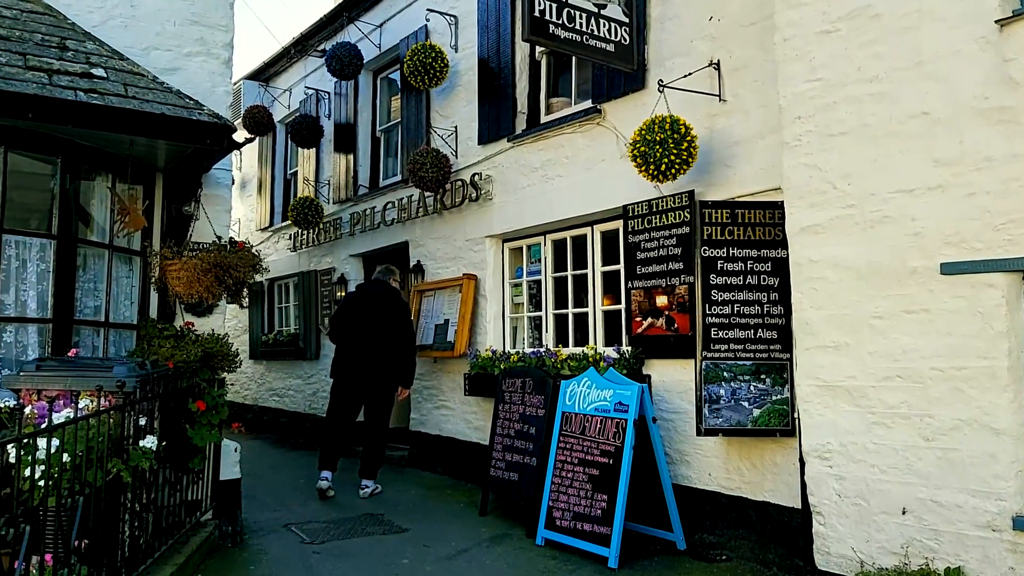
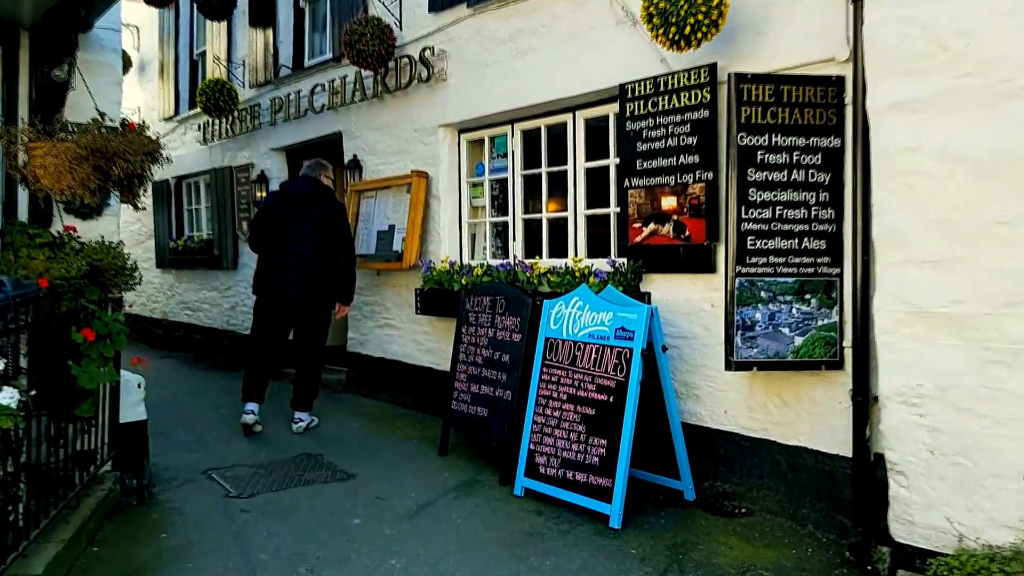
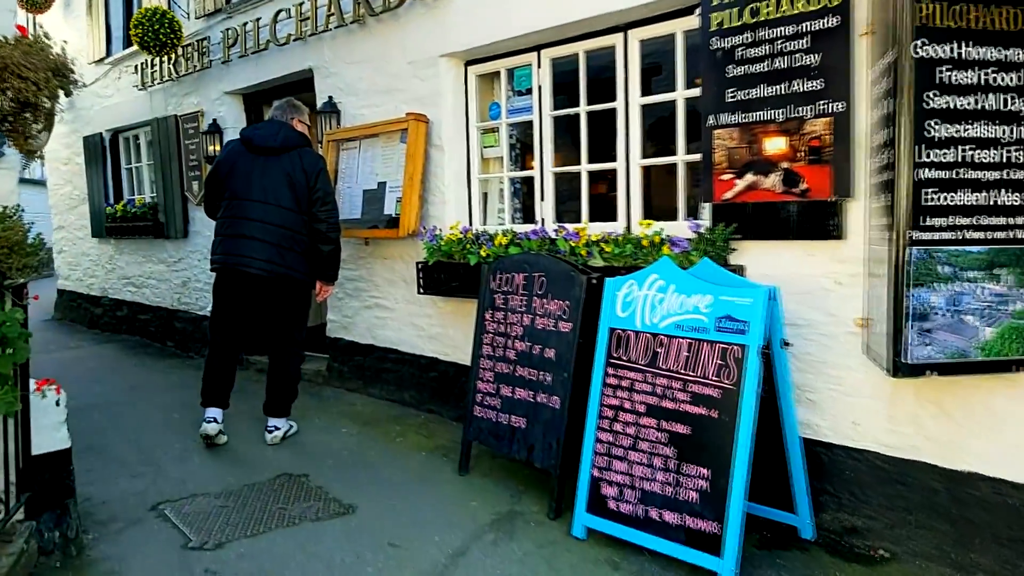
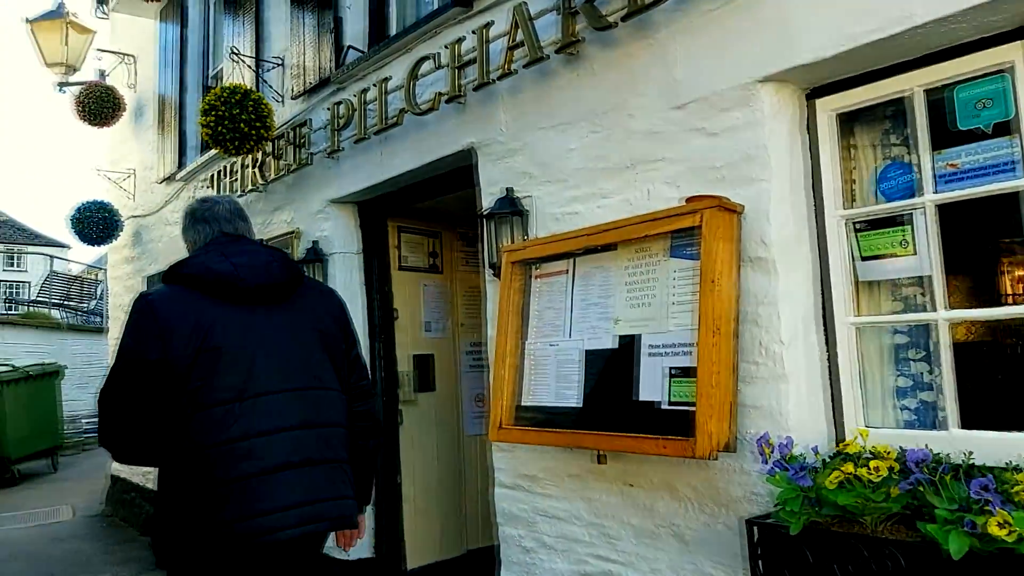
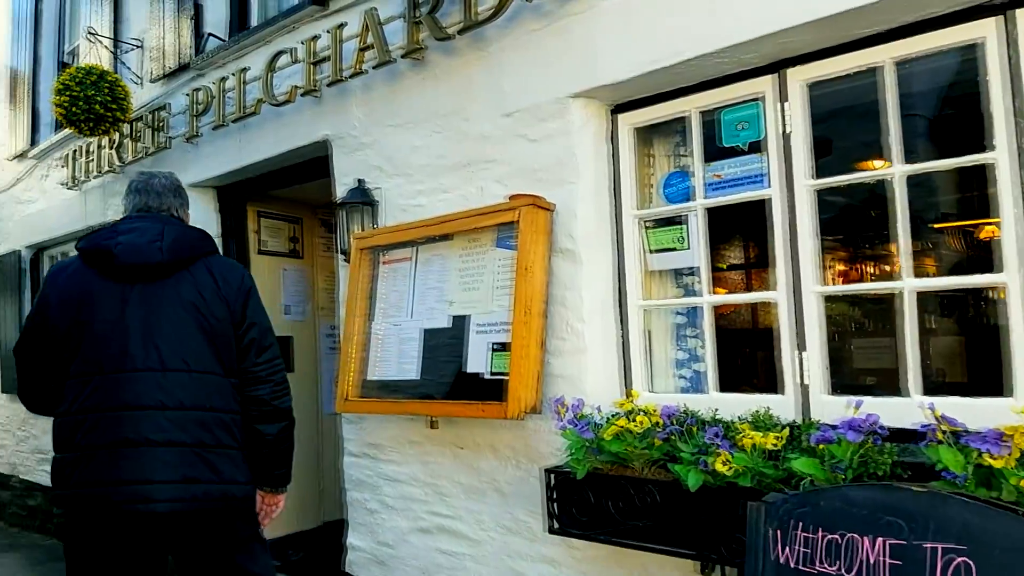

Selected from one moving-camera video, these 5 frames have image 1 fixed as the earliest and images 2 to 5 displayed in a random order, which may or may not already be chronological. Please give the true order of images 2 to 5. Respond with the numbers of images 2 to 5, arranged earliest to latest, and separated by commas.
2, 3, 5, 4
